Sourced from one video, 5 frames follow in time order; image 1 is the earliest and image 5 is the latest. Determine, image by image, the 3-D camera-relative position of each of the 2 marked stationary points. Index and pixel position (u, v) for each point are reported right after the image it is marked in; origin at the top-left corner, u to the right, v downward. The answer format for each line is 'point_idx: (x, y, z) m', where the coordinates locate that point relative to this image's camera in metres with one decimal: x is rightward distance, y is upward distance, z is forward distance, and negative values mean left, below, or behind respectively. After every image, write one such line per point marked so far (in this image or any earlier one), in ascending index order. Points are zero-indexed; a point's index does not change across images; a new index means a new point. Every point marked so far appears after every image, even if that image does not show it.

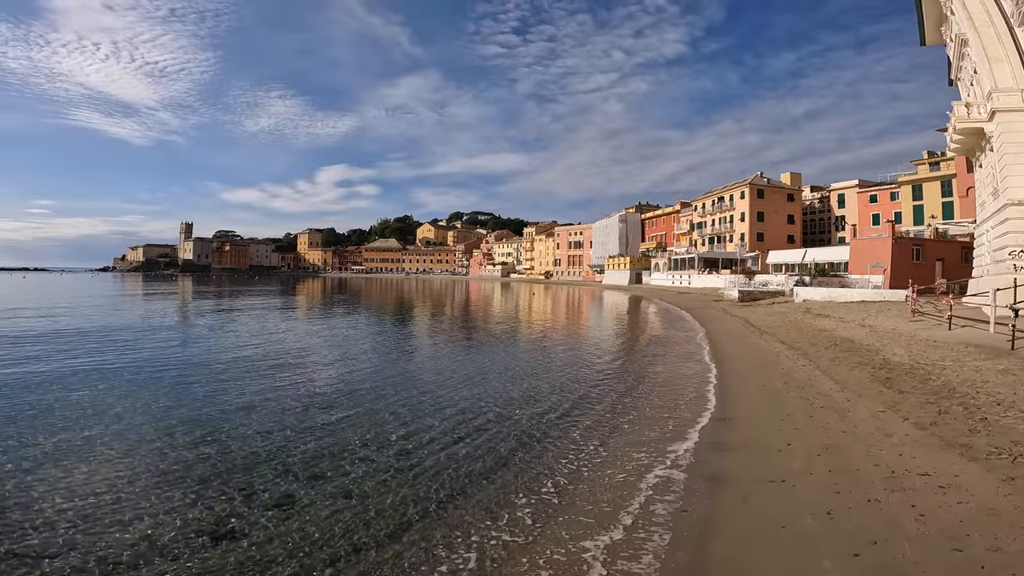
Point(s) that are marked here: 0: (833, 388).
0: (+5.8, -1.9, +9.2) m
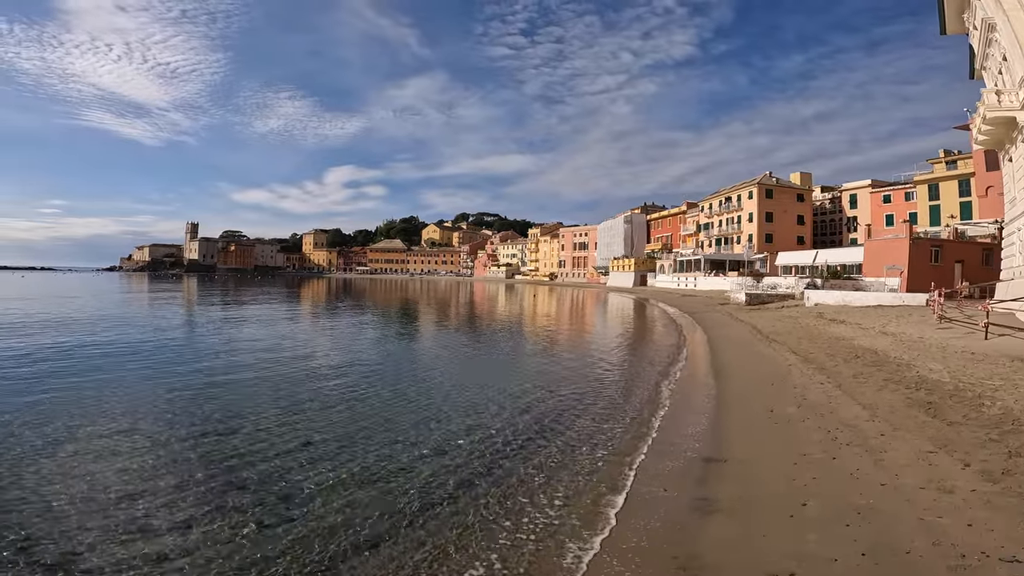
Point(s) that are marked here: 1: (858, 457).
0: (+5.1, -1.9, +7.4) m
1: (+4.1, -2.0, +6.0) m
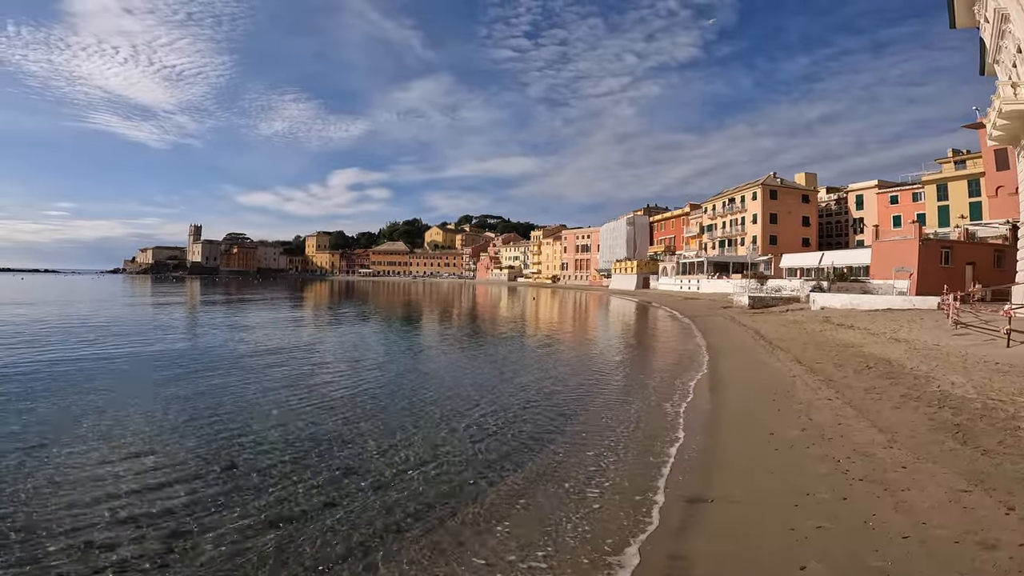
0: (+4.6, -1.9, +6.4) m
1: (+3.6, -2.1, +5.0) m
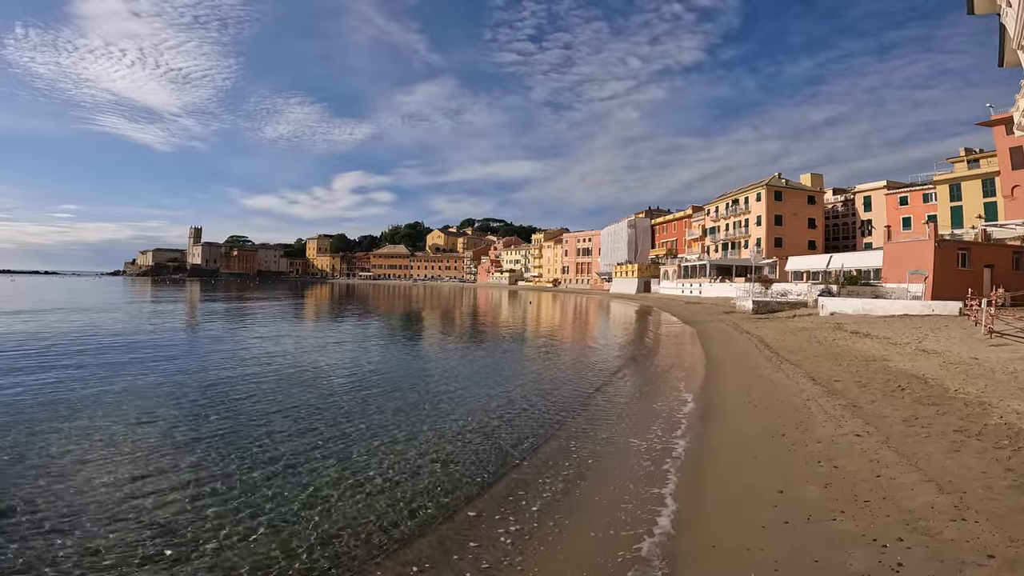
0: (+3.7, -1.9, +4.4) m
1: (+2.7, -2.1, +3.1) m
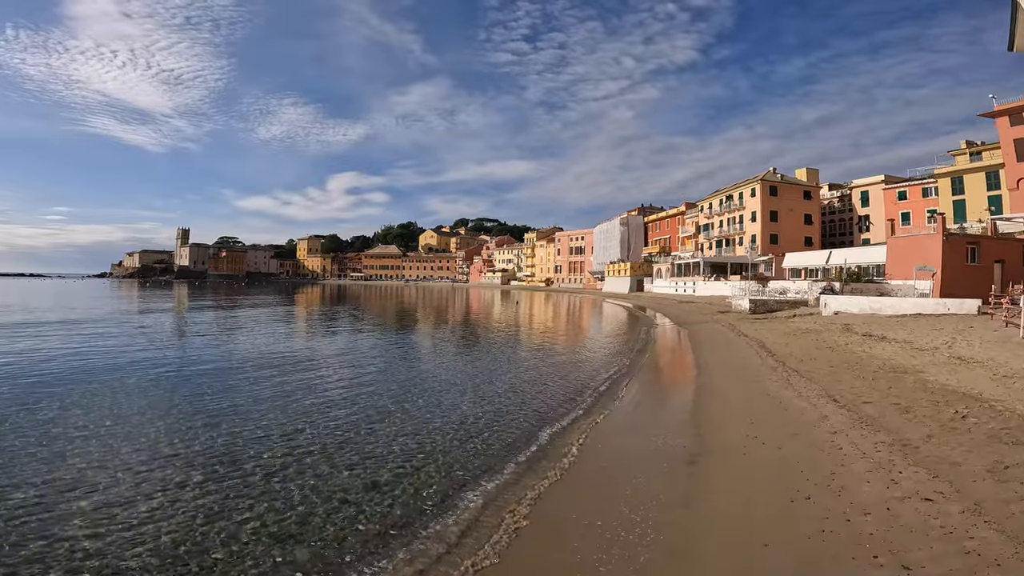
0: (+2.7, -1.8, +2.2) m
1: (+1.7, -2.0, +0.8) m
